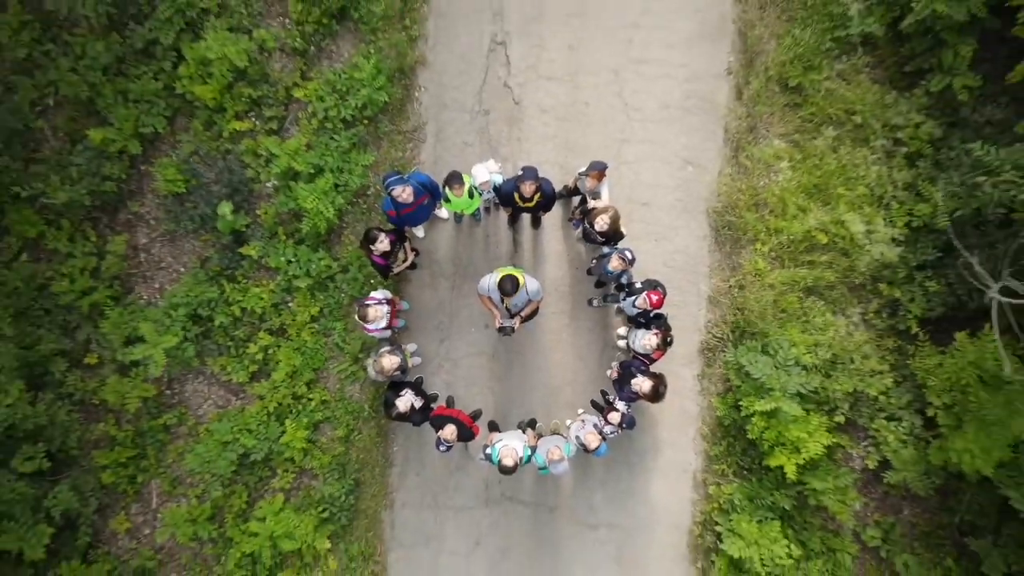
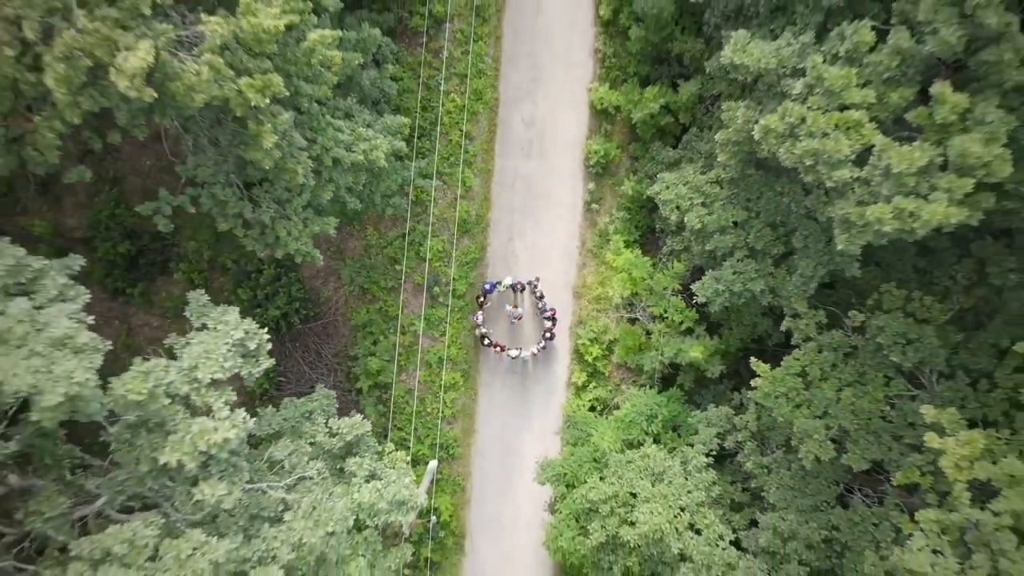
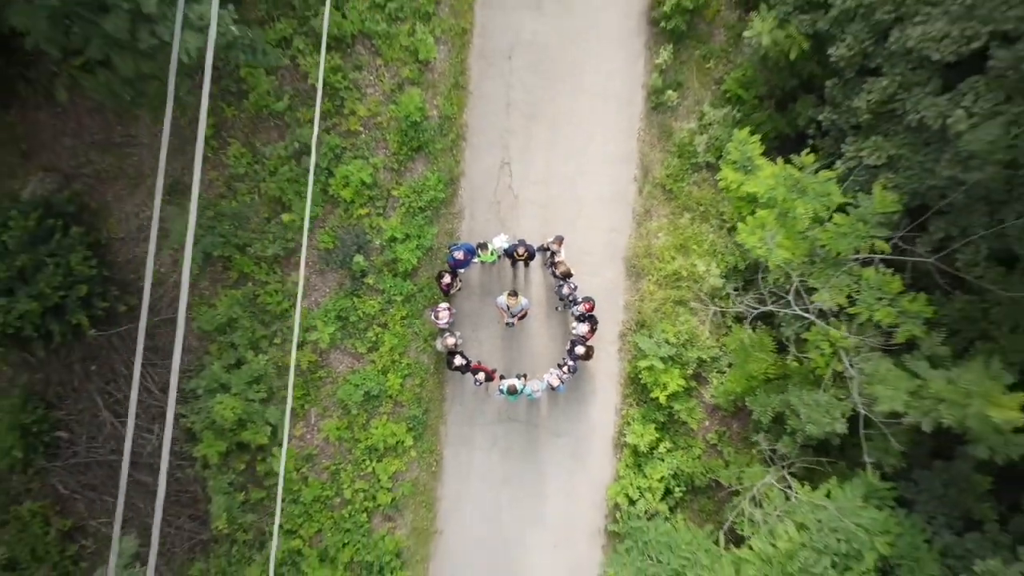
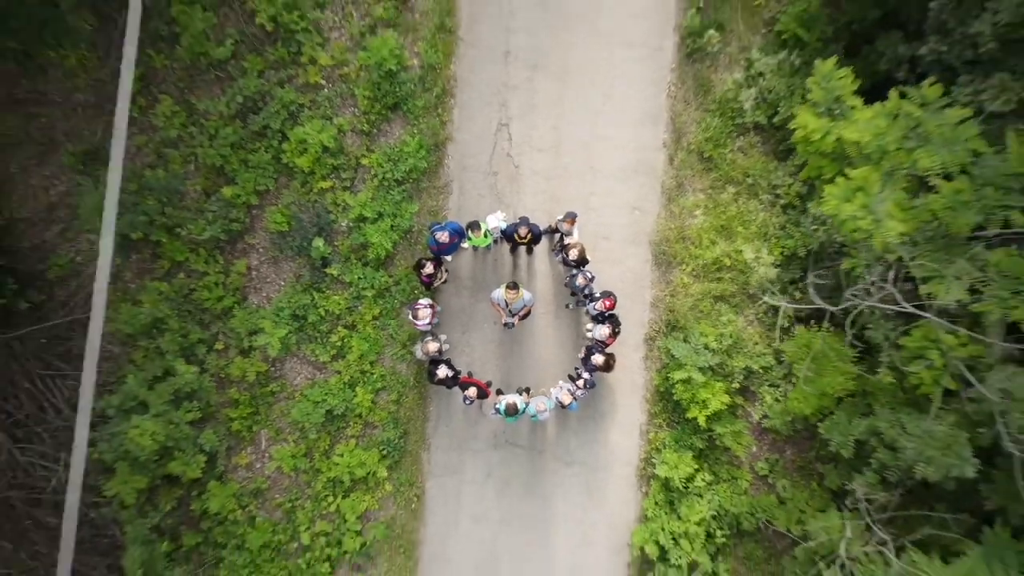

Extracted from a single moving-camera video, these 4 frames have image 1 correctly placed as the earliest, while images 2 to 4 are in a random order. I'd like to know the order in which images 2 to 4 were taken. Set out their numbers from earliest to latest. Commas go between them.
4, 3, 2
